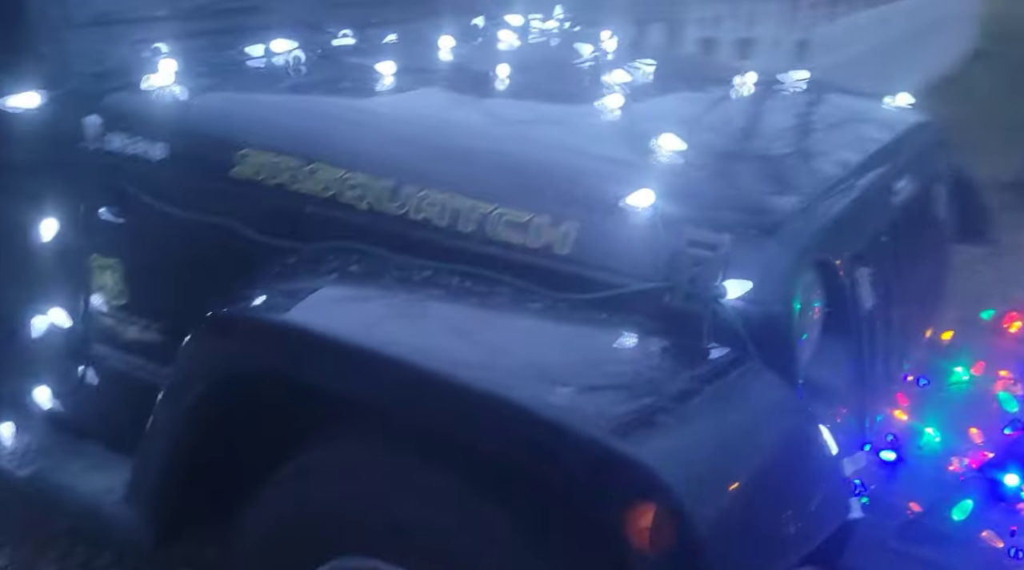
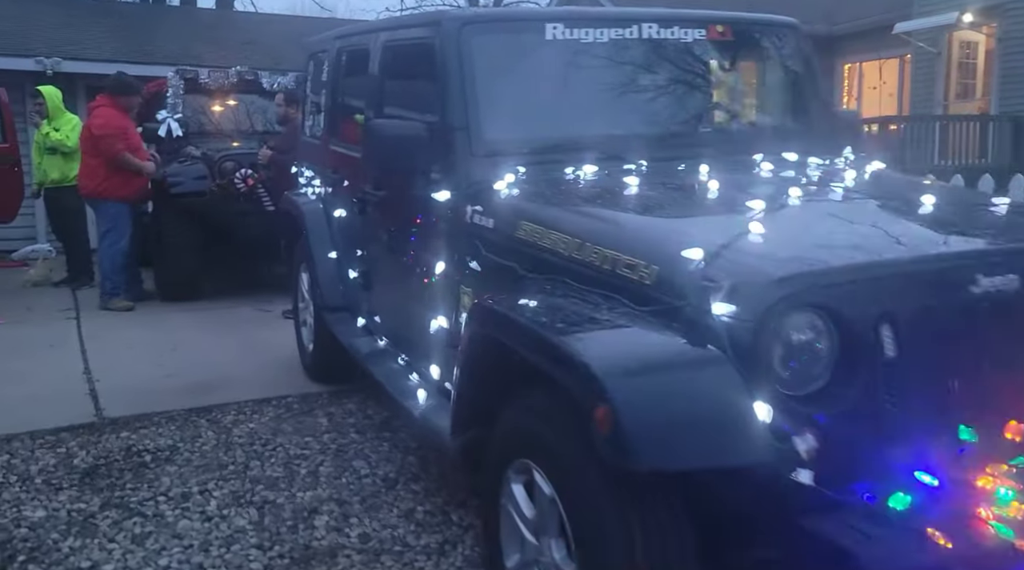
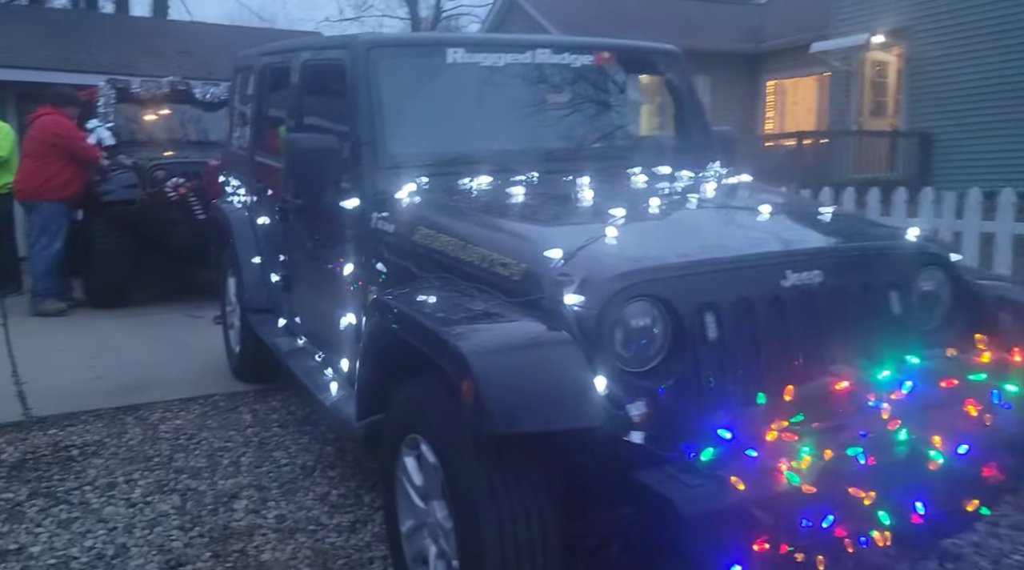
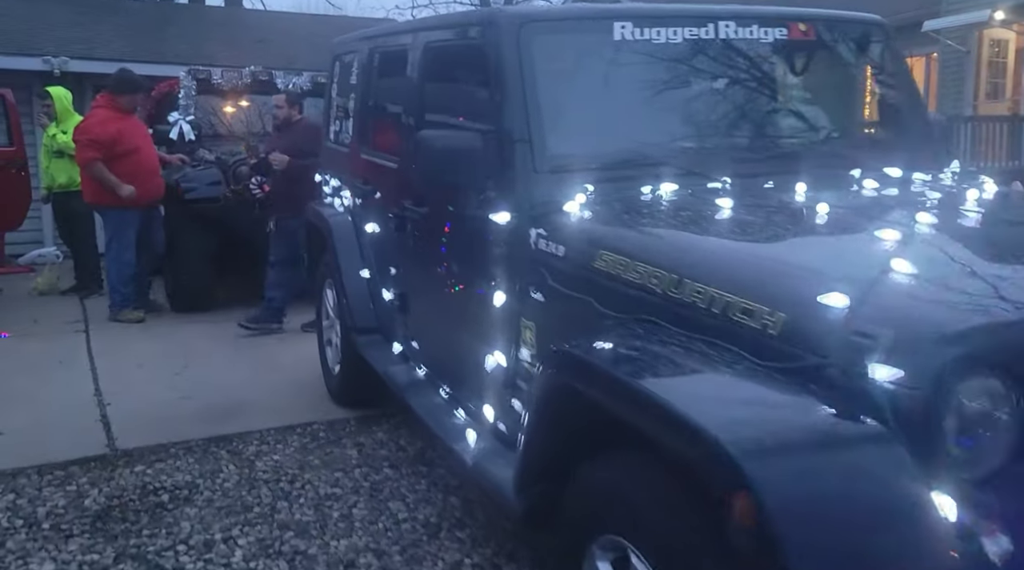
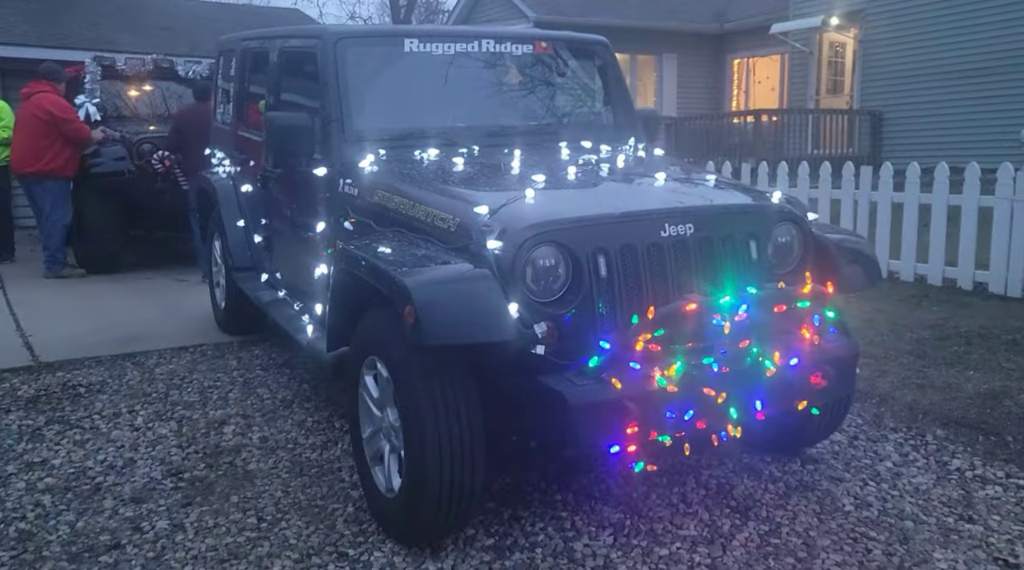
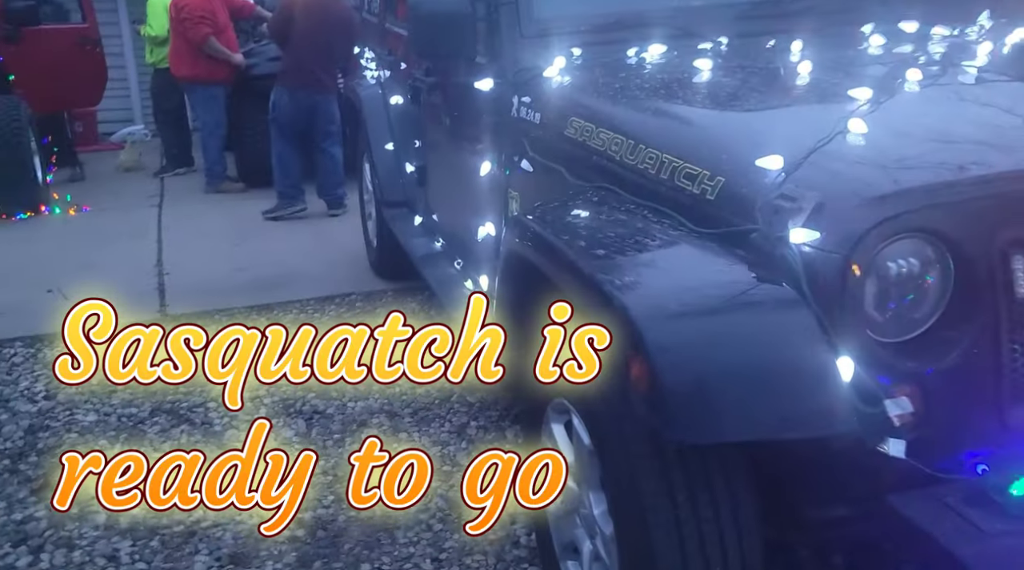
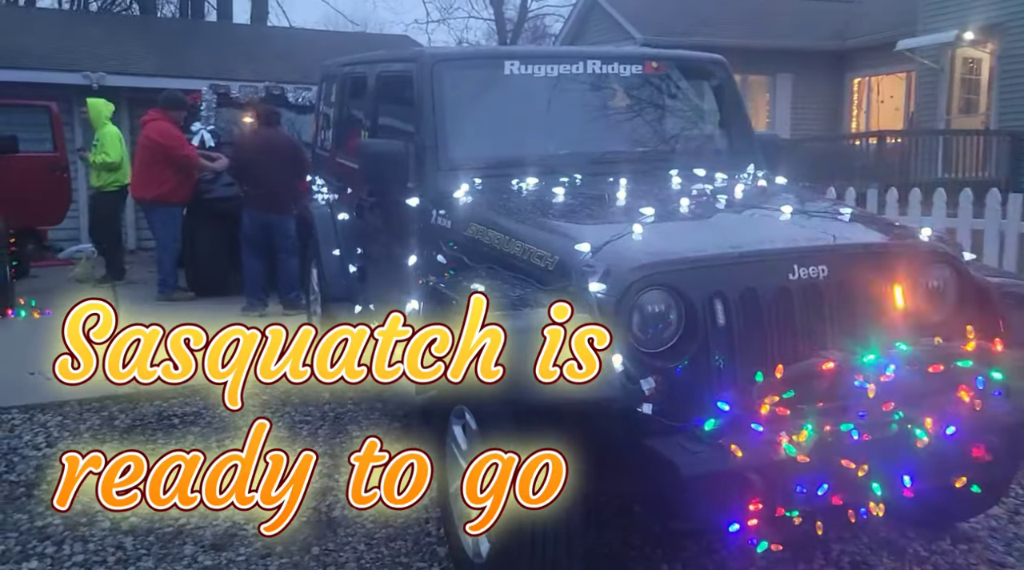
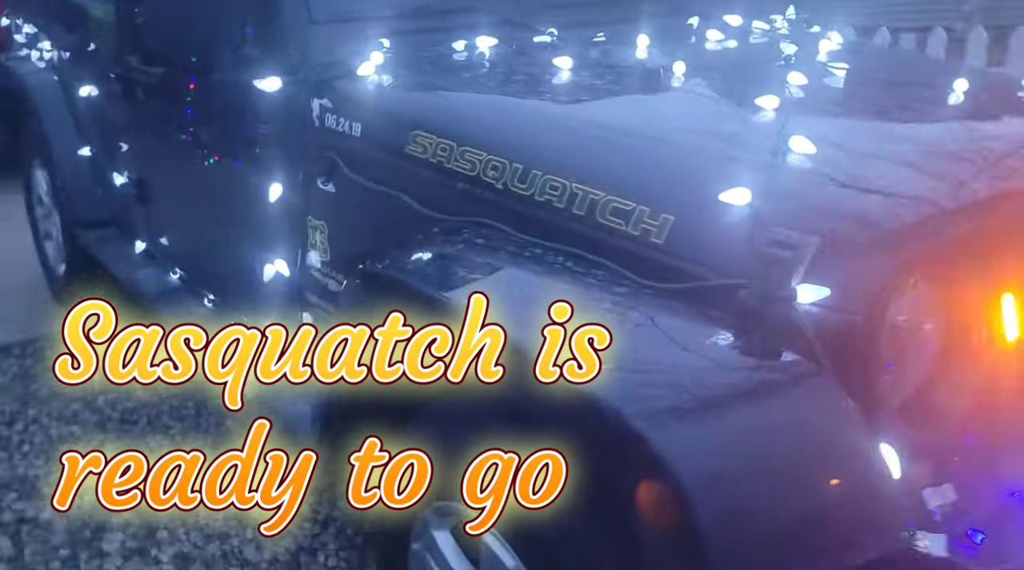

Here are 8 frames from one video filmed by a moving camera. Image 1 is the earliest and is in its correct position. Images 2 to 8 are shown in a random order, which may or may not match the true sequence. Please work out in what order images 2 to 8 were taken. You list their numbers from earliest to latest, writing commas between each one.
8, 6, 7, 5, 3, 2, 4
